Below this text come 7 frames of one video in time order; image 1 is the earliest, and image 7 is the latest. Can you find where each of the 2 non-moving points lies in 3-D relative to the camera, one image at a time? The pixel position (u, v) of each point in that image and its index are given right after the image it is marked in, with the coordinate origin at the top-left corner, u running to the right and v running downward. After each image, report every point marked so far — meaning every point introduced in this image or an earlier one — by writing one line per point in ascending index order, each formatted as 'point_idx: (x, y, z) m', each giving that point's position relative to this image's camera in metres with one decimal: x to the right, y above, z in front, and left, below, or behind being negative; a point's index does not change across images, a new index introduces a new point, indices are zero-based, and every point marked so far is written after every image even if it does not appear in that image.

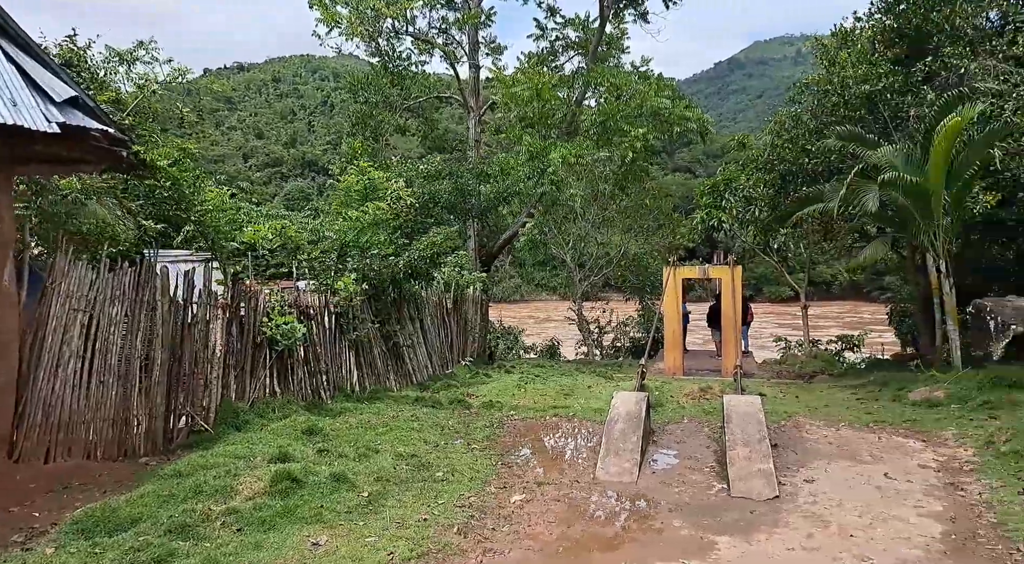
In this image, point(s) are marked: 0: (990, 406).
0: (+4.0, -1.0, +6.2) m
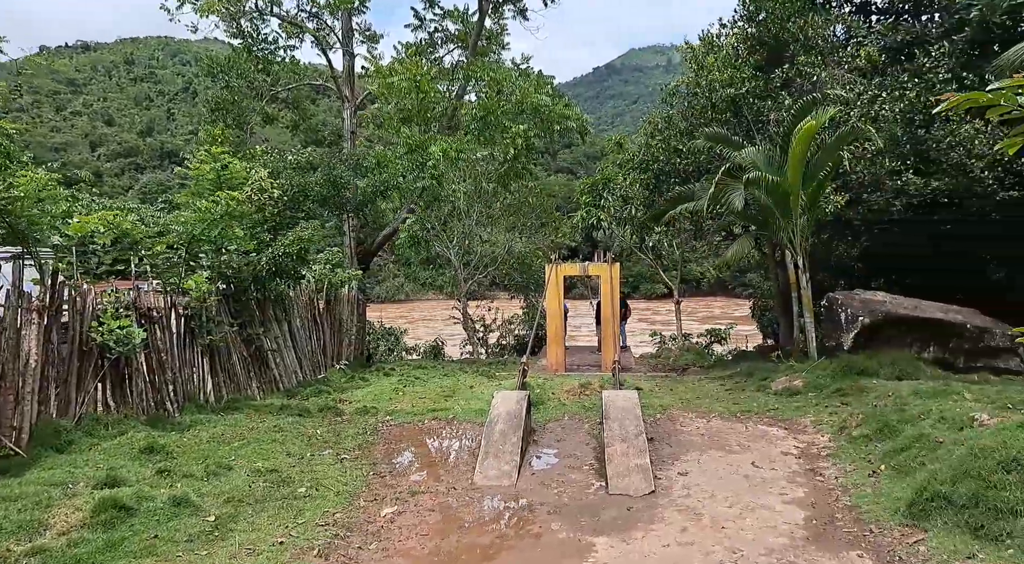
0: (+3.0, -1.0, +6.5) m
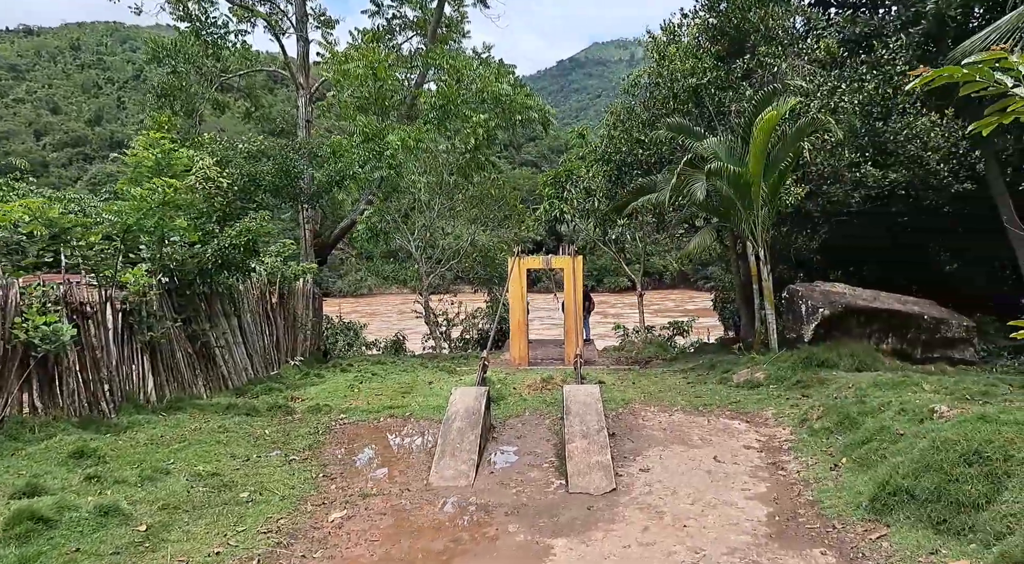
0: (+2.6, -0.9, +6.5) m
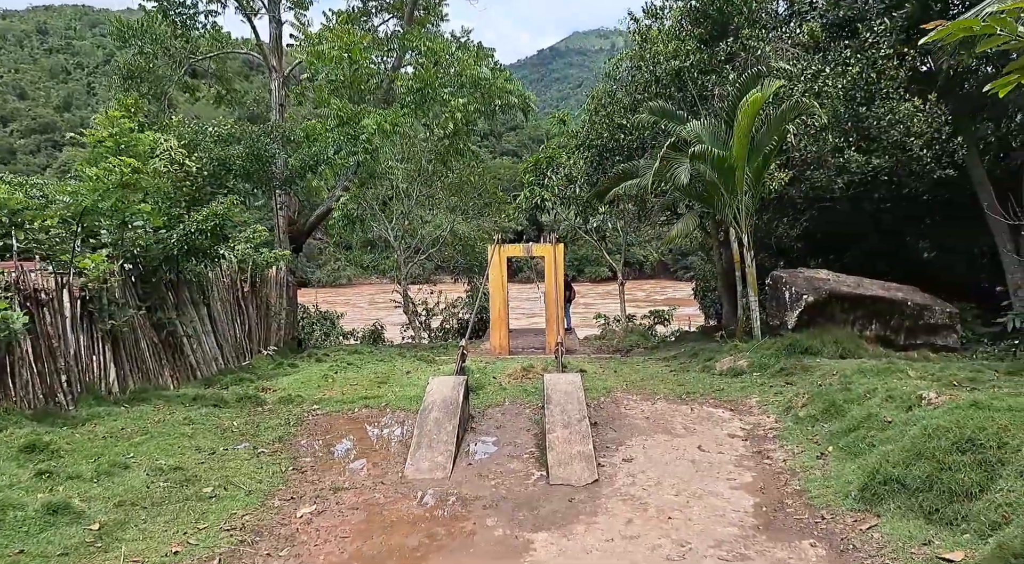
0: (+2.4, -0.8, +6.4) m
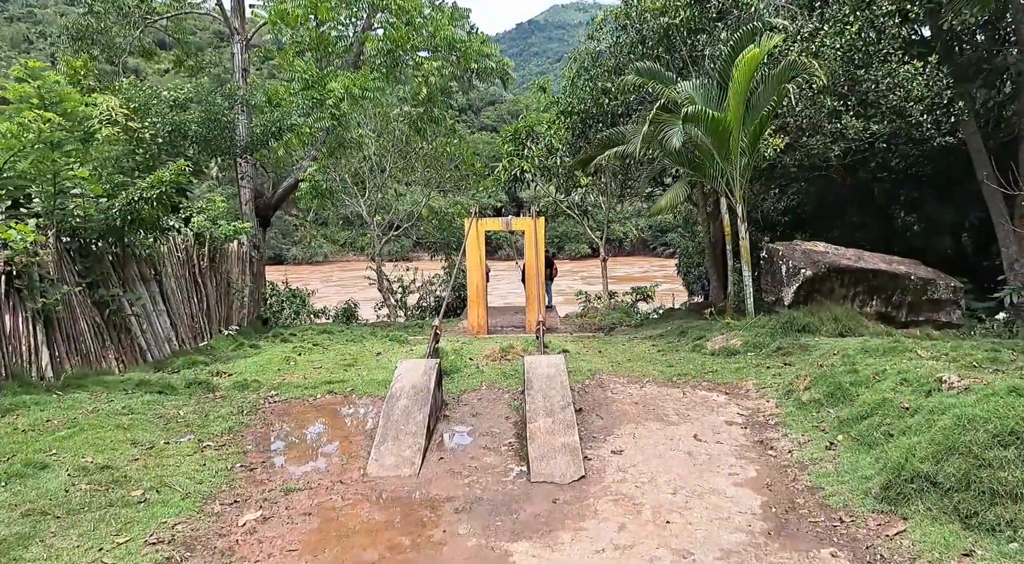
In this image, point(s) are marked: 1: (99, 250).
0: (+2.2, -0.6, +6.0) m
1: (-3.5, +0.3, +6.2) m
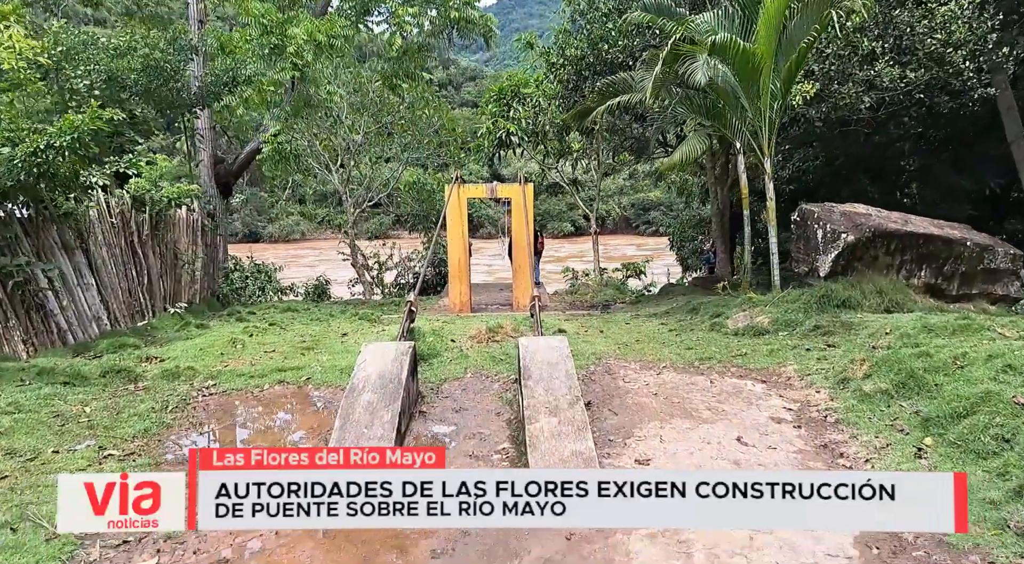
0: (+2.2, -0.3, +5.1) m
1: (-3.6, +0.5, +5.0) m
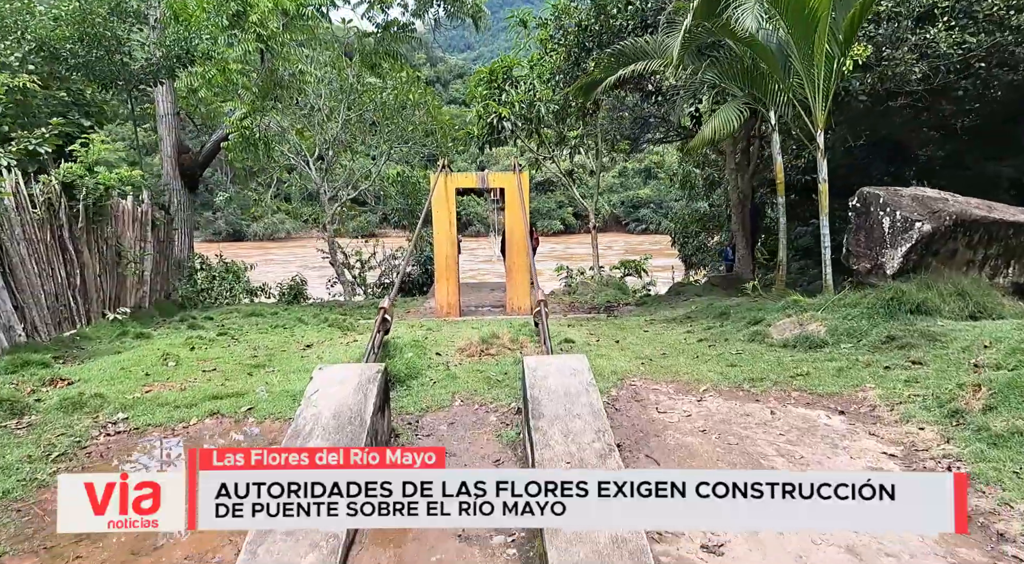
0: (+2.2, -0.3, +4.0) m
1: (-3.6, +0.5, +4.0) m
